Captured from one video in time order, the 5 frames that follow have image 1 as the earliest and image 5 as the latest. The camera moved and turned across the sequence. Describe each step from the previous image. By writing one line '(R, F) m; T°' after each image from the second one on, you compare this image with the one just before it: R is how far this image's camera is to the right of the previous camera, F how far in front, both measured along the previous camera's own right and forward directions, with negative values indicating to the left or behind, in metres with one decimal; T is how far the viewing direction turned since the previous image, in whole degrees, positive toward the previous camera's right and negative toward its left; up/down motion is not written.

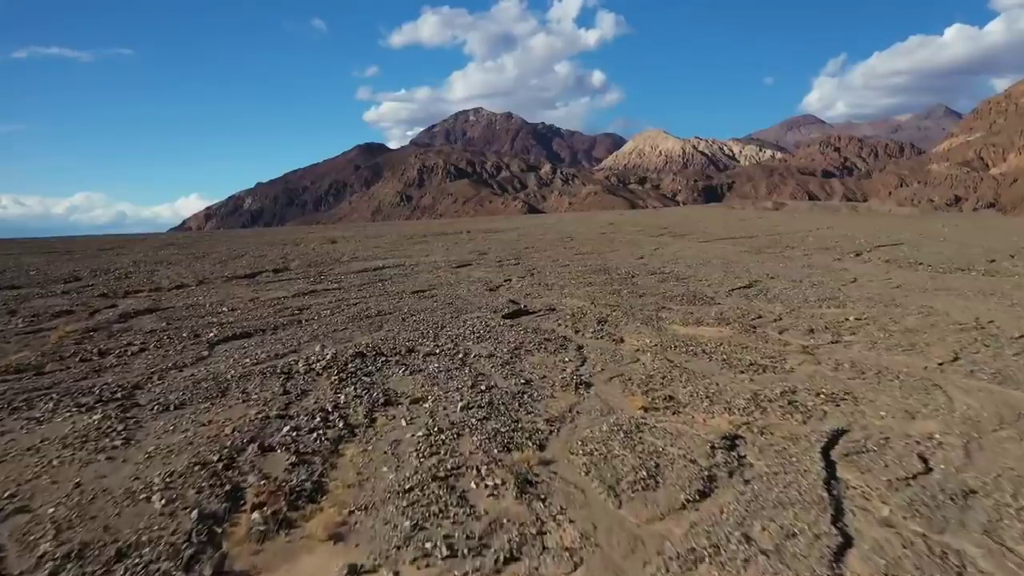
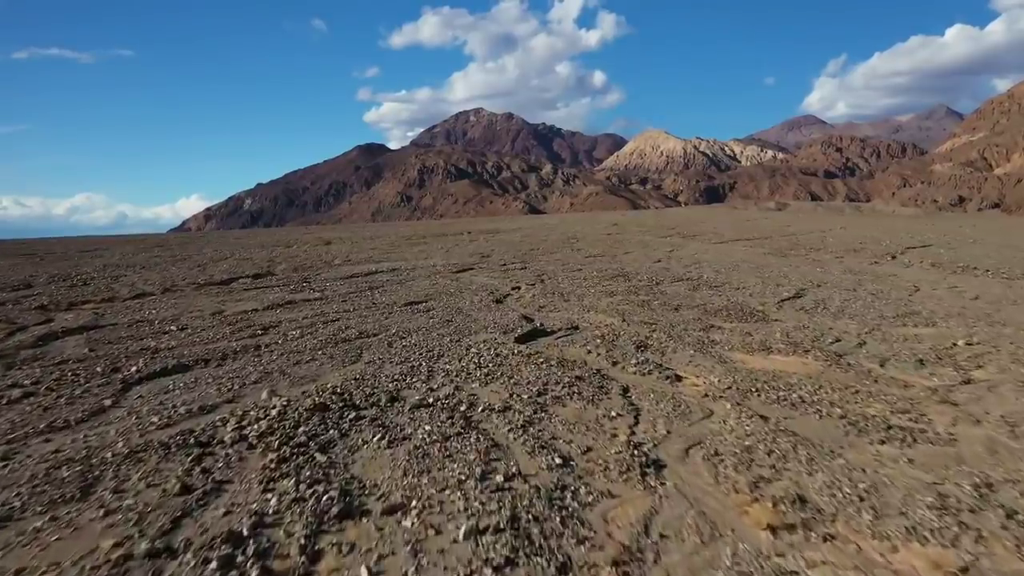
(-0.1, +2.1) m; 0°
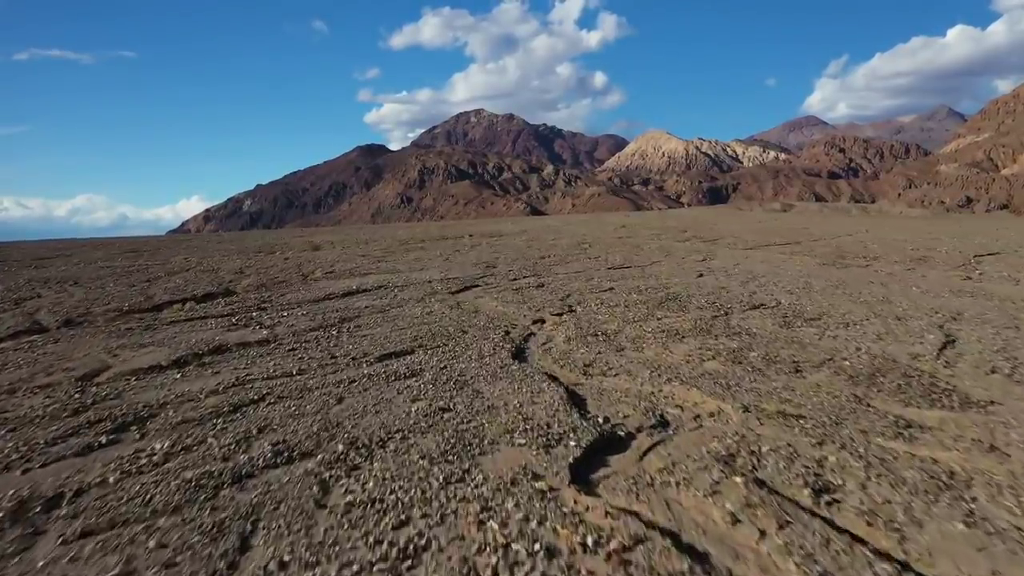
(-0.2, +3.9) m; 0°
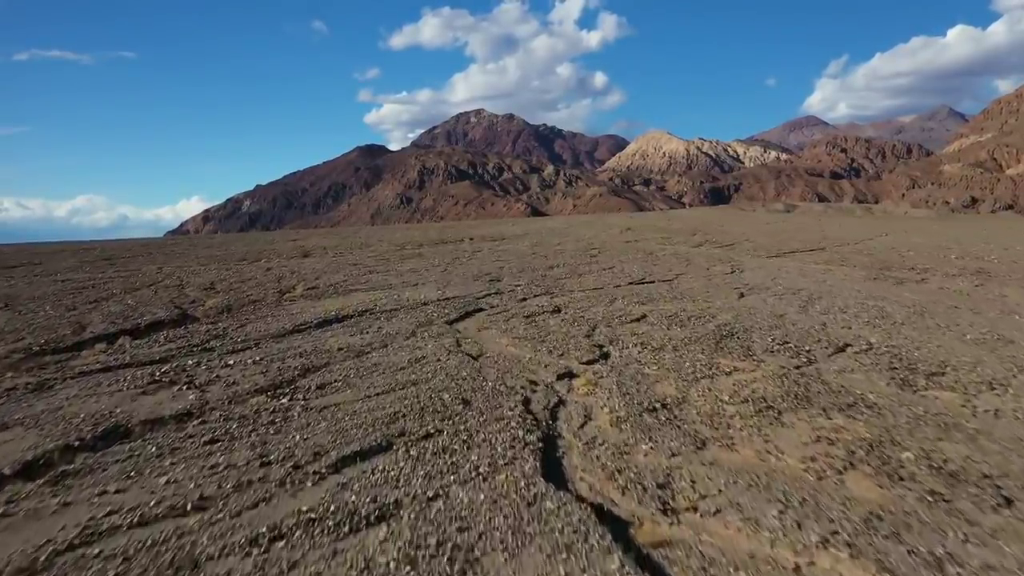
(-0.1, +2.7) m; 0°
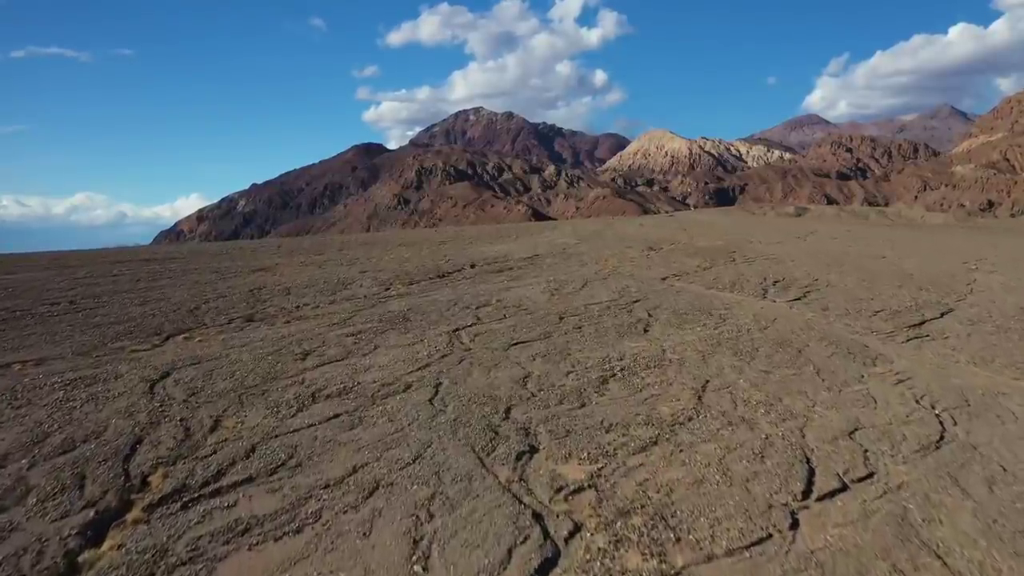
(-0.4, +10.1) m; 0°
